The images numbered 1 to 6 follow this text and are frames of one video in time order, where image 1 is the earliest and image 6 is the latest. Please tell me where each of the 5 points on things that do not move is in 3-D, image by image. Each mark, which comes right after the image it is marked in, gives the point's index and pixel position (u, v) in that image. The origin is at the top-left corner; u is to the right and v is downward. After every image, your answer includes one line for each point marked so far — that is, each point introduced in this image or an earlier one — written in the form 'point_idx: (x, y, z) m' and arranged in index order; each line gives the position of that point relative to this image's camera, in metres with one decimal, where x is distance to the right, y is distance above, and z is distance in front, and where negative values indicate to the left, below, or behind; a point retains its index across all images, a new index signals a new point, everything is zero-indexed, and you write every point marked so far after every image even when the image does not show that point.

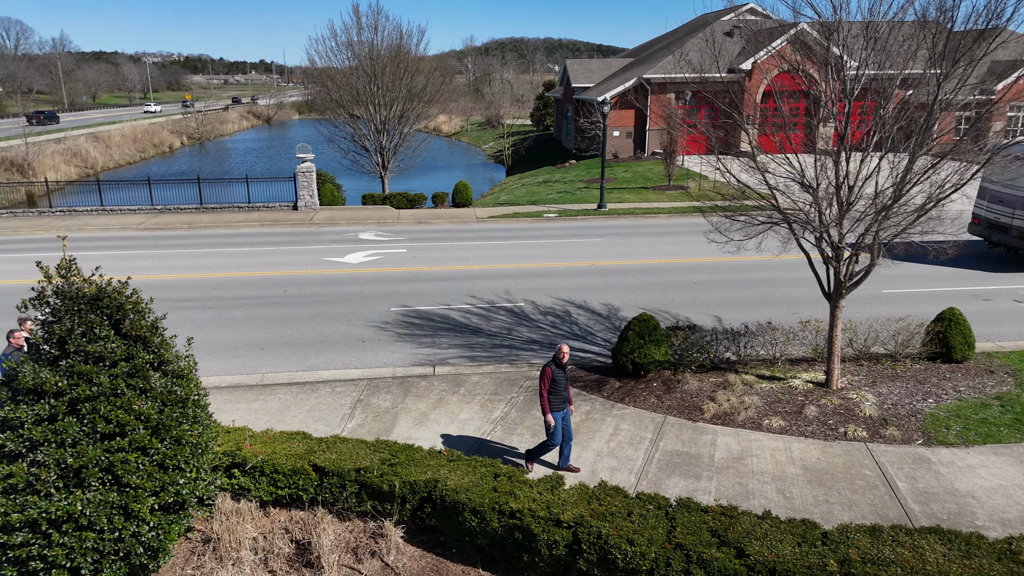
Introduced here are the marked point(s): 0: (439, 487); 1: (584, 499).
0: (-0.6, -1.7, +6.1) m
1: (+0.6, -1.7, +5.9) m
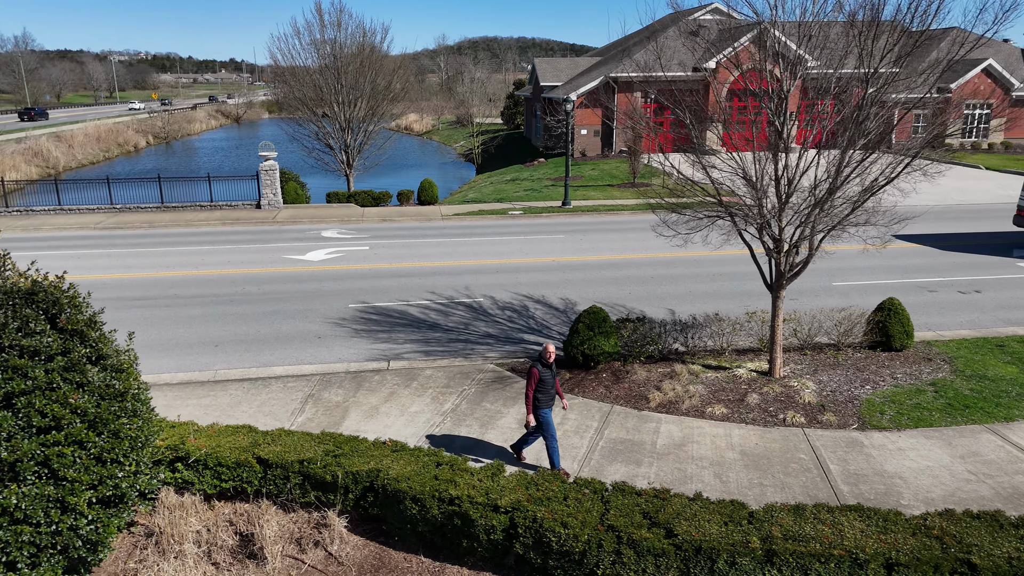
0: (-1.1, -1.6, +6.2) m
1: (+0.1, -1.6, +6.0) m
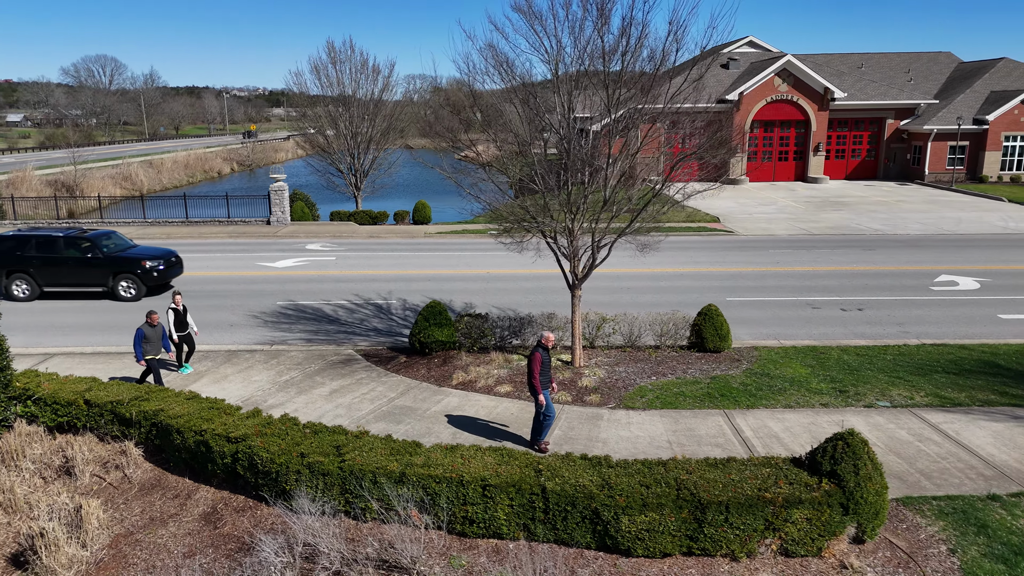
0: (-3.8, -1.4, +7.9) m
1: (-2.6, -1.4, +7.6) m
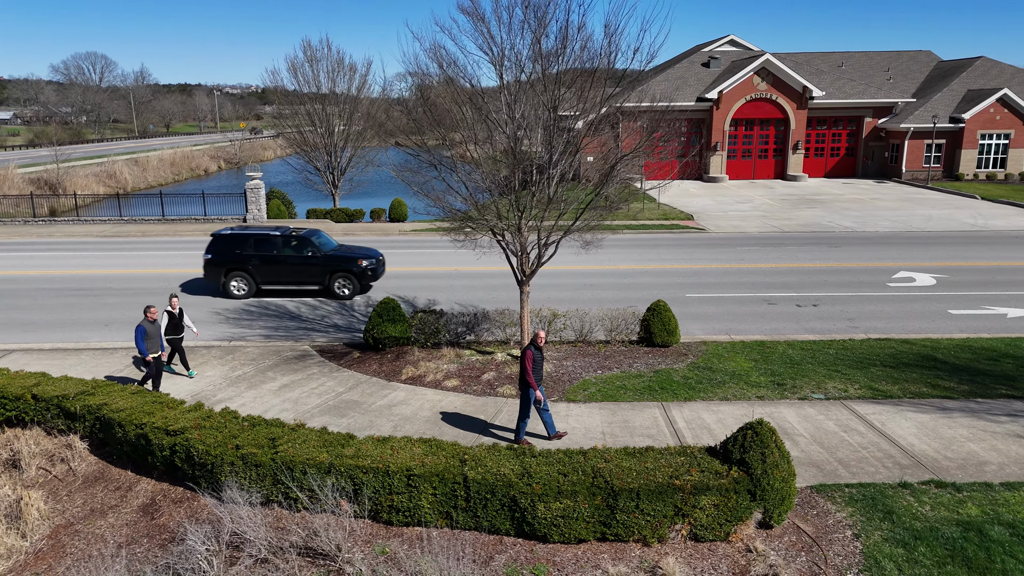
0: (-4.5, -1.3, +8.0) m
1: (-3.3, -1.4, +7.7) m
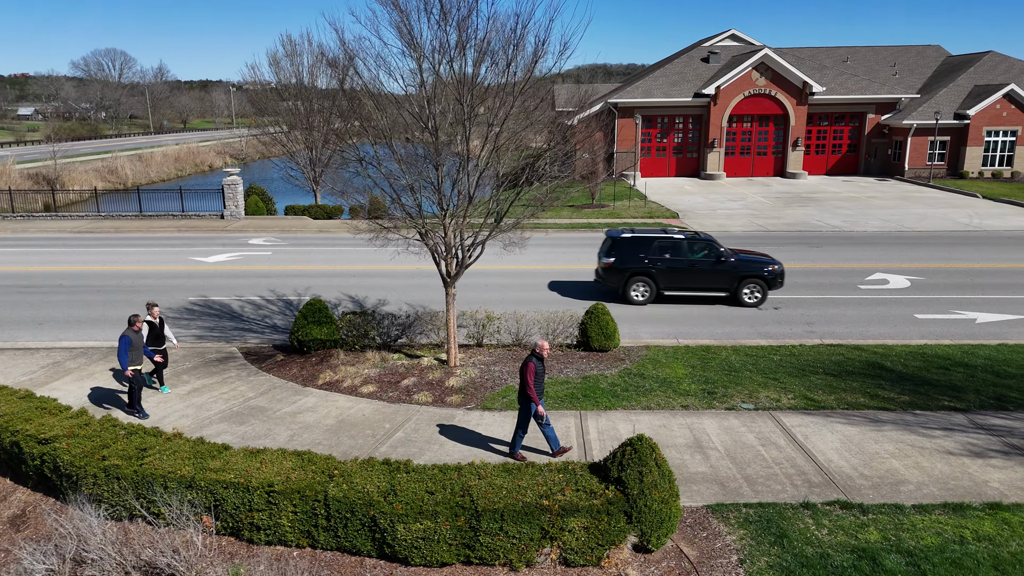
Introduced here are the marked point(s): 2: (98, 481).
0: (-5.5, -1.3, +7.7) m
1: (-4.3, -1.4, +7.4) m
2: (-3.7, -1.7, +6.5) m
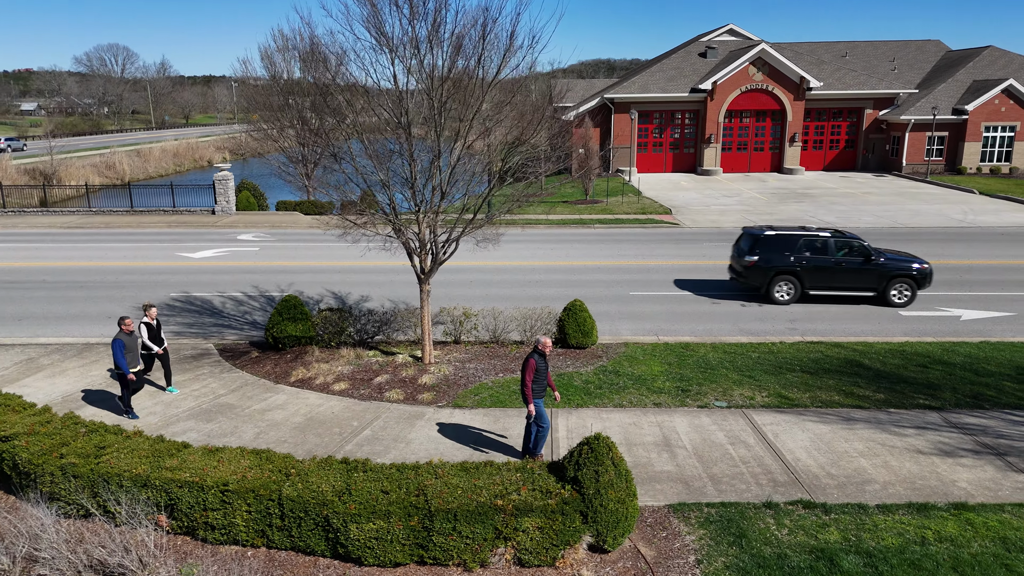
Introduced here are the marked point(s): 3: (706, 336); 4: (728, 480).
0: (-5.9, -1.3, +7.7) m
1: (-4.7, -1.3, +7.4) m
2: (-4.0, -1.7, +6.5) m
3: (+3.0, -0.7, +11.5) m
4: (+2.0, -1.8, +6.7) m
